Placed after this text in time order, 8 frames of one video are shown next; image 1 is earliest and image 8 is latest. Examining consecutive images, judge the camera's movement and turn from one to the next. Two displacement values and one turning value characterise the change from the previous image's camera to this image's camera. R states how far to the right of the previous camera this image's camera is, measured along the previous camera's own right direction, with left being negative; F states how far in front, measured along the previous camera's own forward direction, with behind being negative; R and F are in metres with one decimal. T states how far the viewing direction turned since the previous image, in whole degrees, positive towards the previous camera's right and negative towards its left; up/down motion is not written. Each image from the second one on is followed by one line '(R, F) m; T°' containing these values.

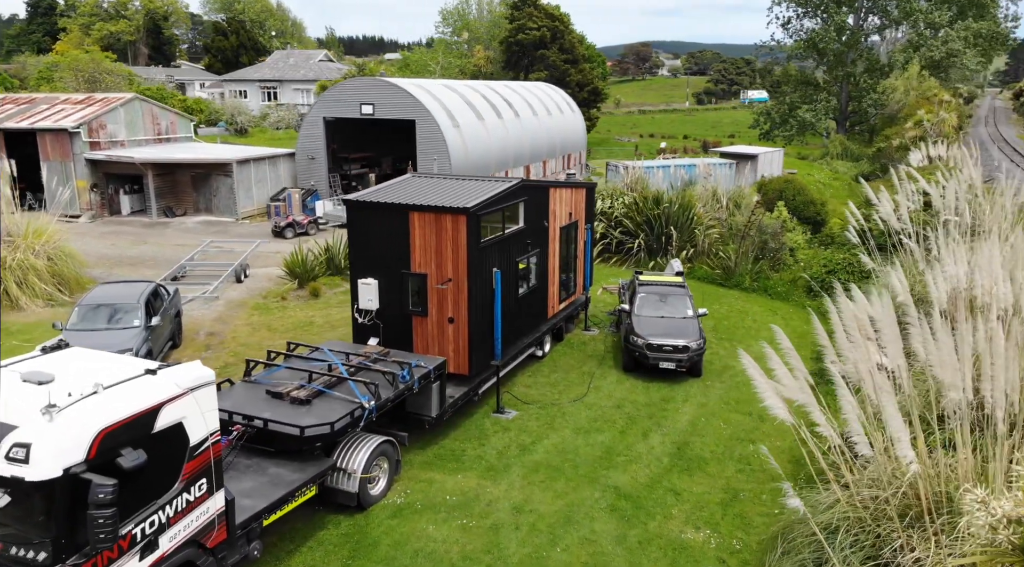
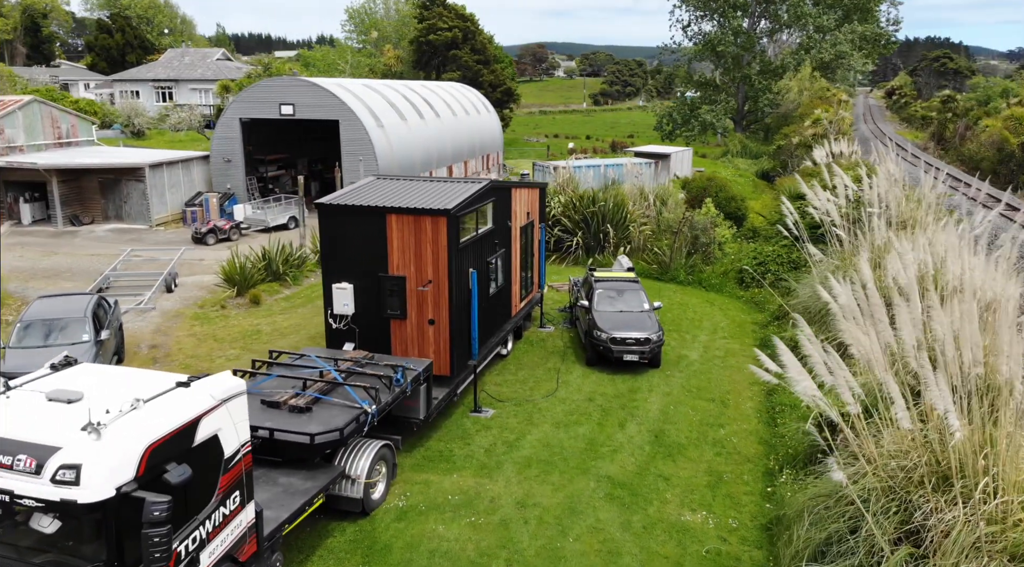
(-1.0, -0.1) m; +7°
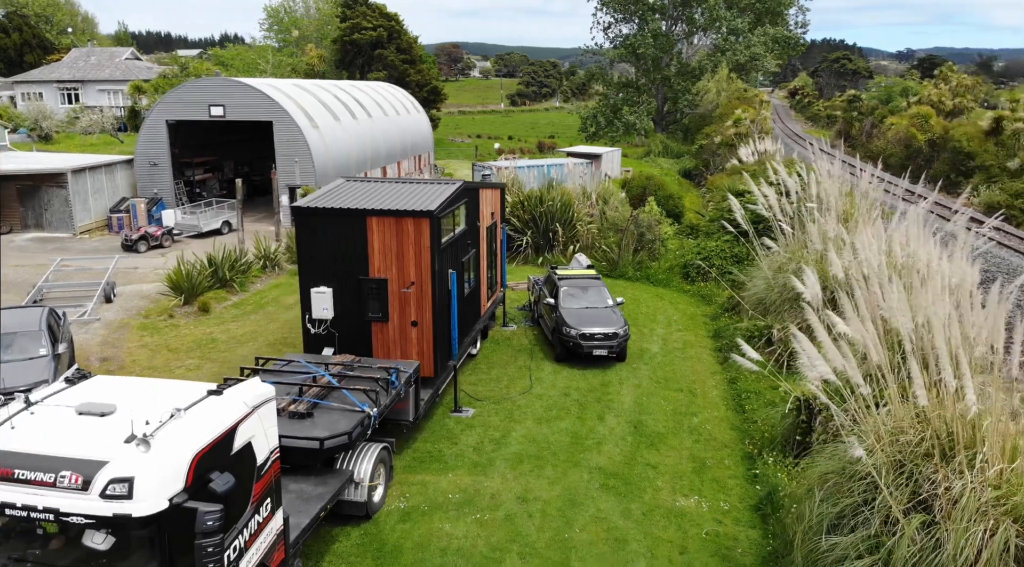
(-0.8, -0.1) m; +6°
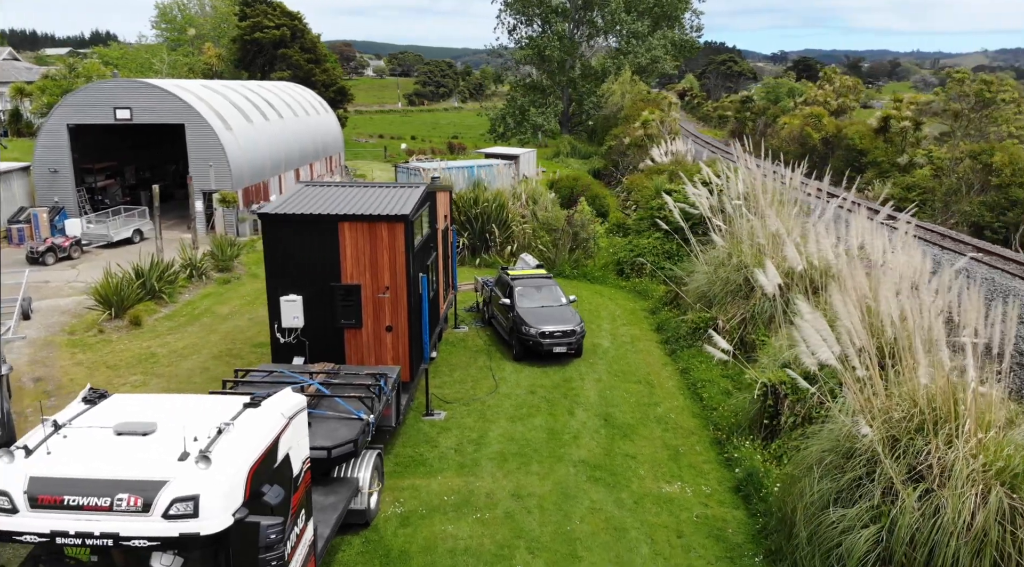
(-0.9, -0.1) m; +7°
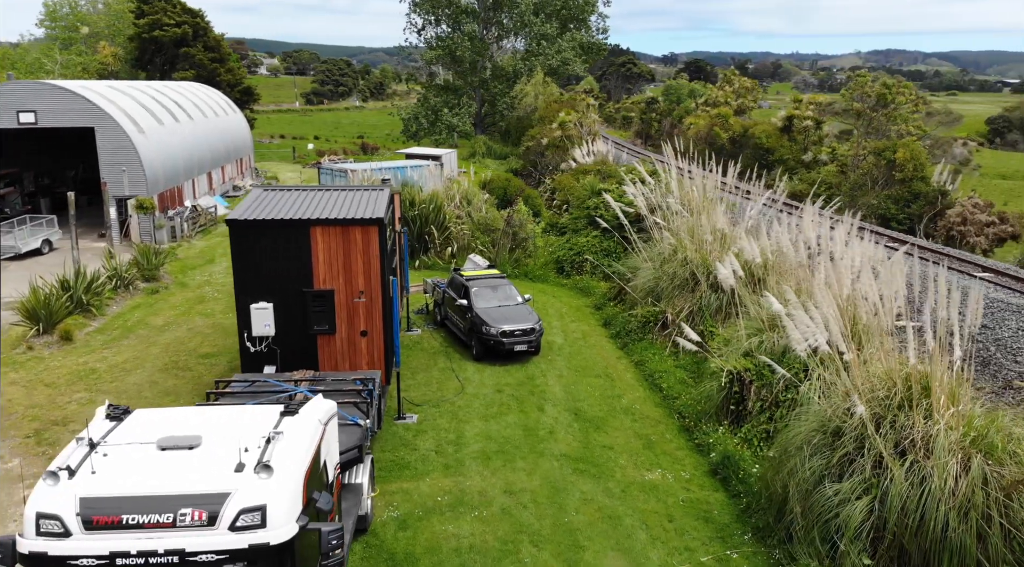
(-0.9, -0.1) m; +7°
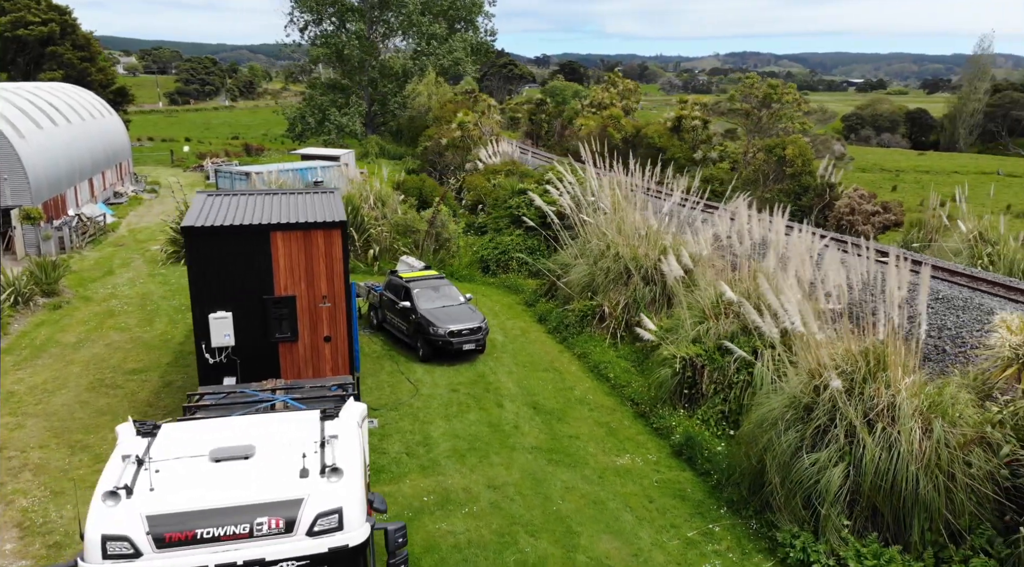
(-1.0, -0.1) m; +9°
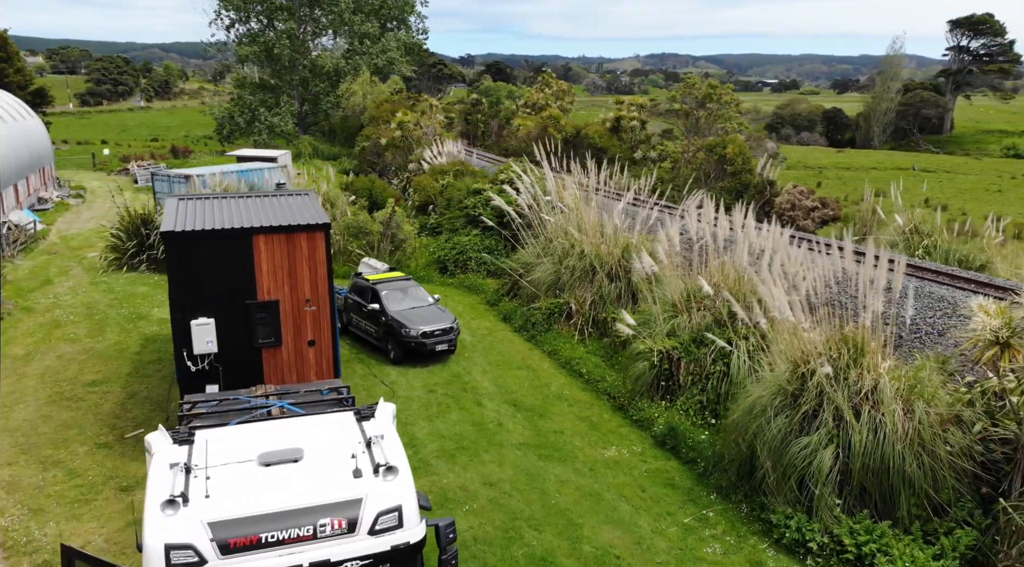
(-0.7, -0.1) m; +5°
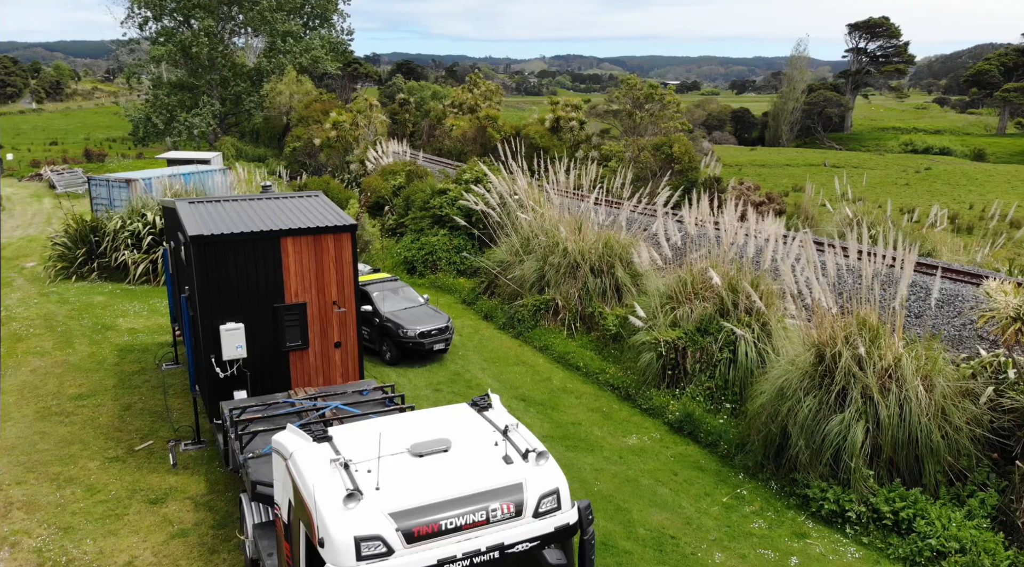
(-1.3, -0.1) m; +6°
